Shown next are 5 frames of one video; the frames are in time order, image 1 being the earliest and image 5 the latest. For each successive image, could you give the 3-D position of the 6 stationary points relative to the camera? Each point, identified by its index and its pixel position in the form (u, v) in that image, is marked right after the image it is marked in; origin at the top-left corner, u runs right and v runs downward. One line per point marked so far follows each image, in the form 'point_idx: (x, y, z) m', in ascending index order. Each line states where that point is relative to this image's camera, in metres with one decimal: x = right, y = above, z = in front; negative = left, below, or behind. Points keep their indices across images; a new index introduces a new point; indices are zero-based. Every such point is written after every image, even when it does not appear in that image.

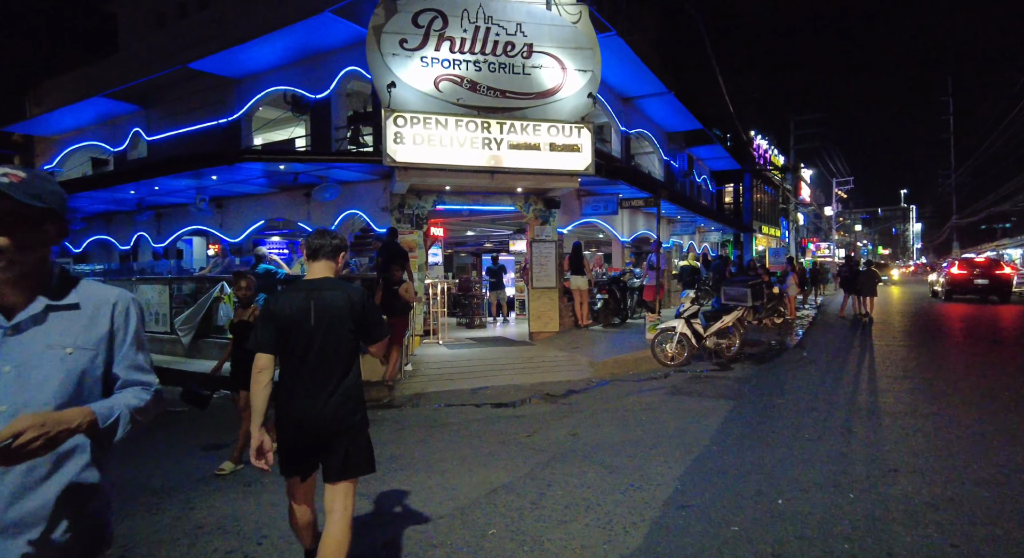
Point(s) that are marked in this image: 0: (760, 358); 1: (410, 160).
0: (+5.2, -1.6, +11.1) m
1: (-1.9, +2.2, +9.9) m
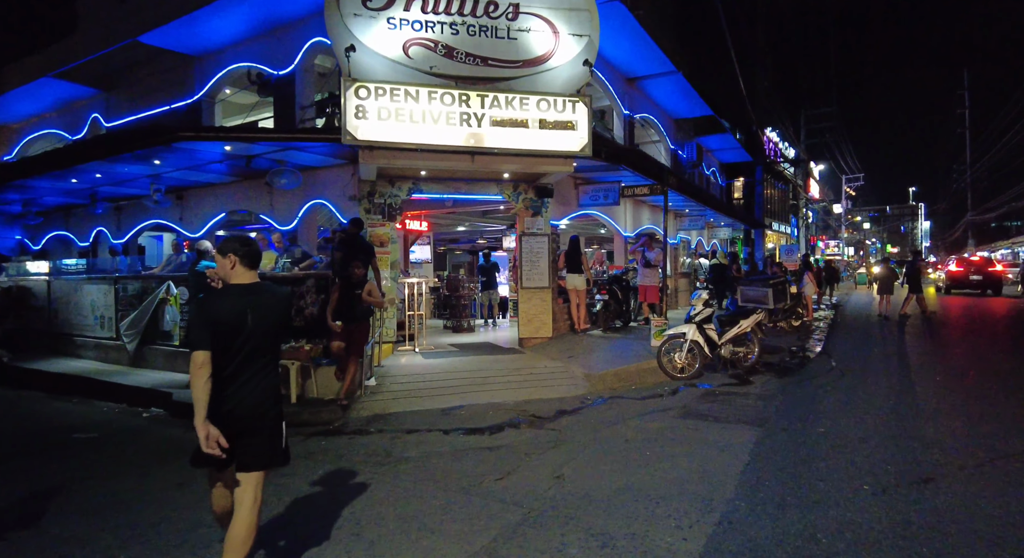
0: (+4.9, -1.6, +9.6) m
1: (-2.2, +2.2, +8.5) m
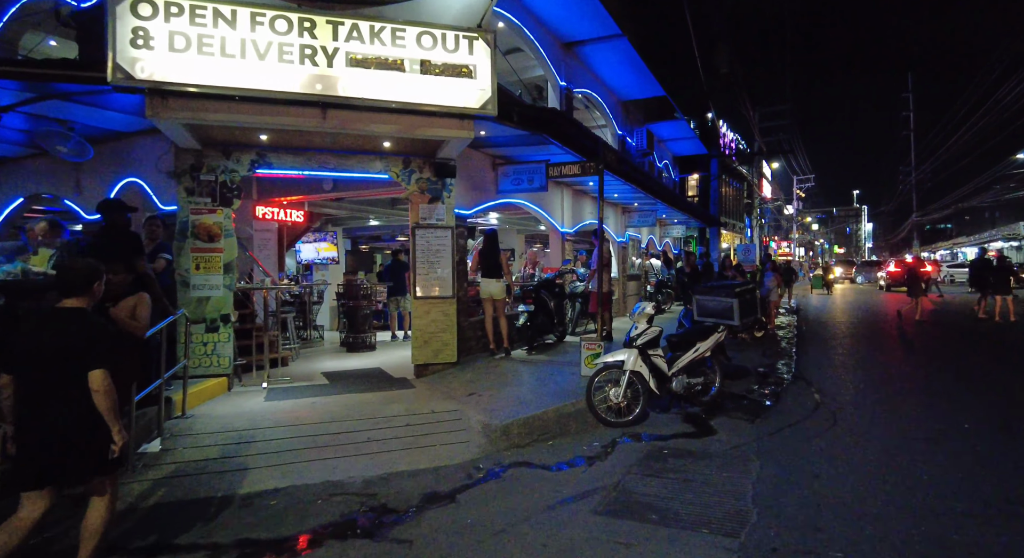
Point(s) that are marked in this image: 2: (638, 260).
0: (+3.3, -1.7, +7.3) m
1: (-3.6, +2.1, +5.6) m
2: (+4.2, +0.6, +18.0) m
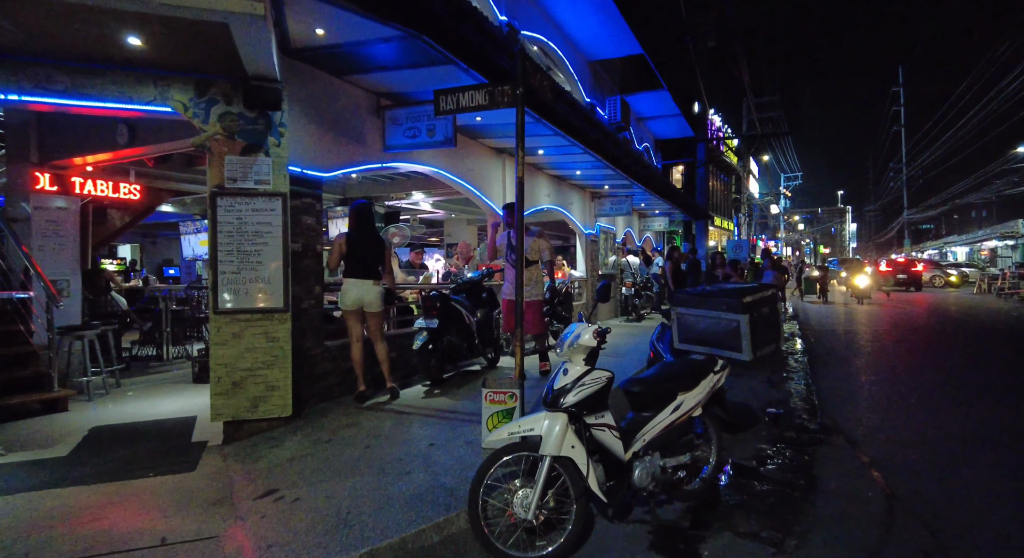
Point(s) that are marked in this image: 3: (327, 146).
0: (+2.1, -1.7, +4.2) m
1: (-4.8, +2.1, +2.4) m
2: (+2.8, +0.6, +15.0) m
3: (-1.9, +1.4, +5.7) m
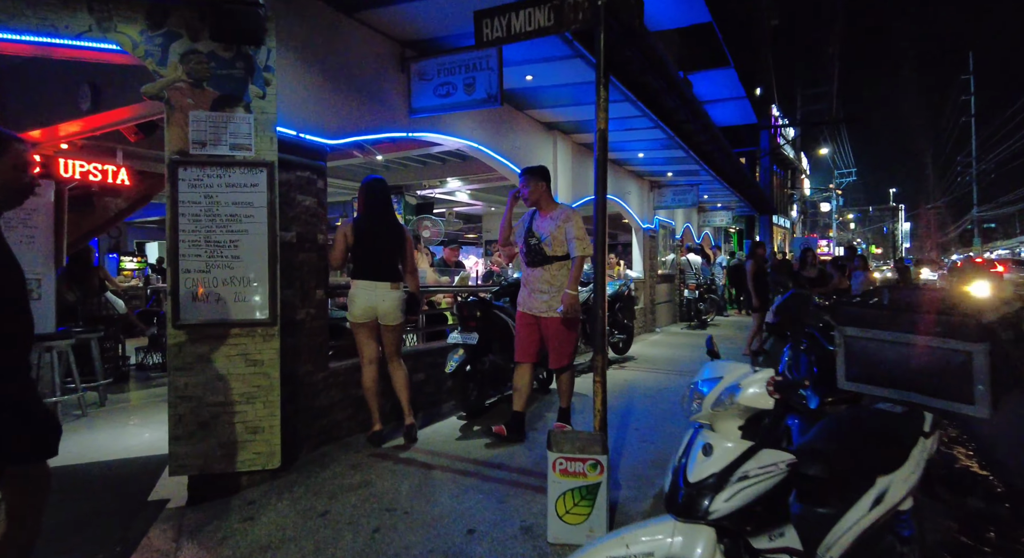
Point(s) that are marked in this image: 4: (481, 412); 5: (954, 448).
0: (+2.5, -1.8, +2.6) m
1: (-4.5, +2.1, +1.2) m
2: (+3.9, +0.6, +13.3) m
3: (-1.4, +1.4, +4.3) m
4: (-0.3, -1.2, +5.1) m
5: (+4.4, -1.7, +5.3) m
